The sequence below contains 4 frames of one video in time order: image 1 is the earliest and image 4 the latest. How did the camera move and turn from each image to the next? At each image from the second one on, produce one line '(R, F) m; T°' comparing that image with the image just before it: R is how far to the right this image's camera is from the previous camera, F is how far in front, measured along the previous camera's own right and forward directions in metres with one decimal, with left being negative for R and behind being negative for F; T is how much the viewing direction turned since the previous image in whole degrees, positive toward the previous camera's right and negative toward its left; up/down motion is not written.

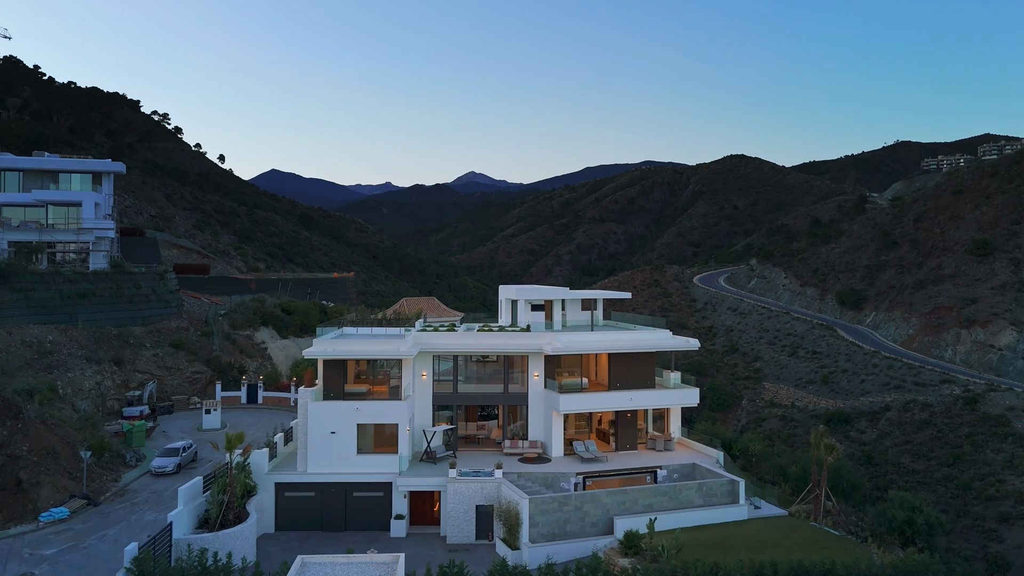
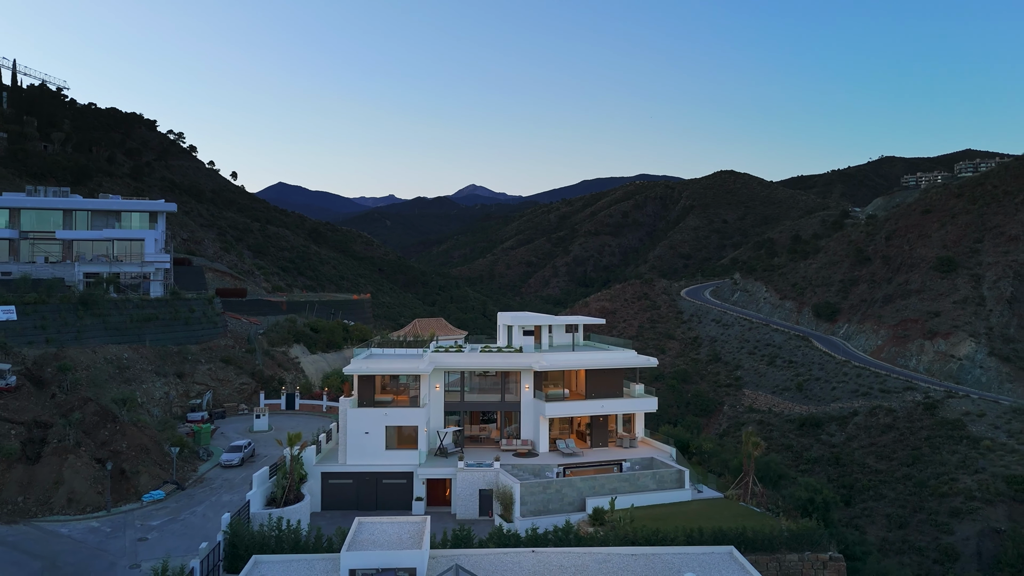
(+0.2, -5.1) m; 0°
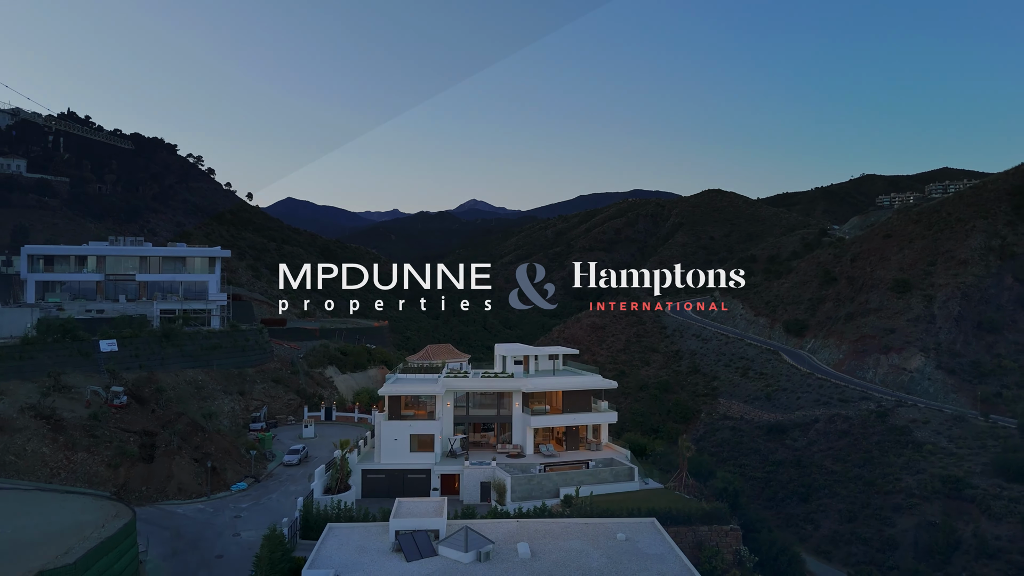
(+0.4, -7.6) m; 0°
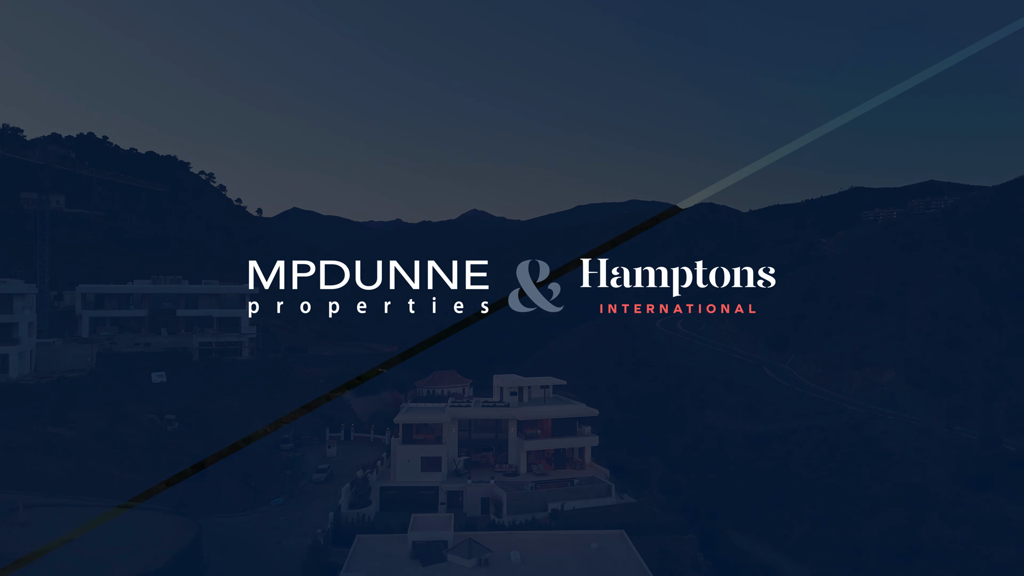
(+0.3, -5.3) m; 0°
